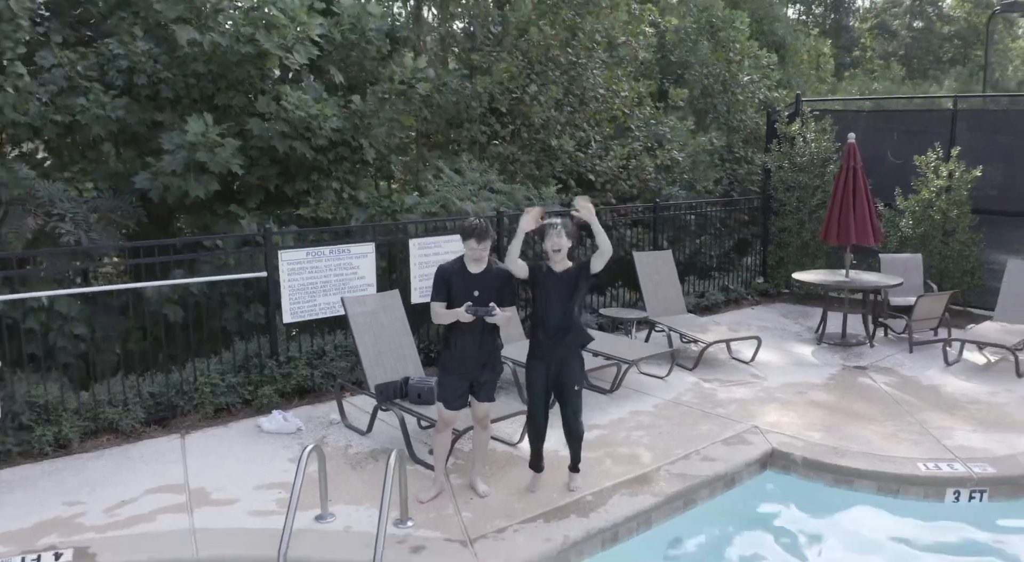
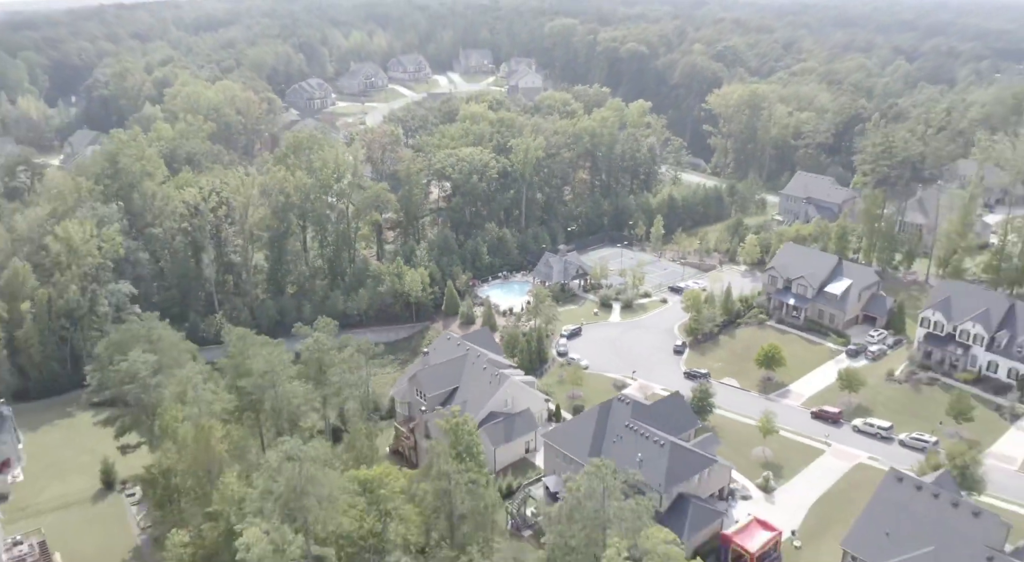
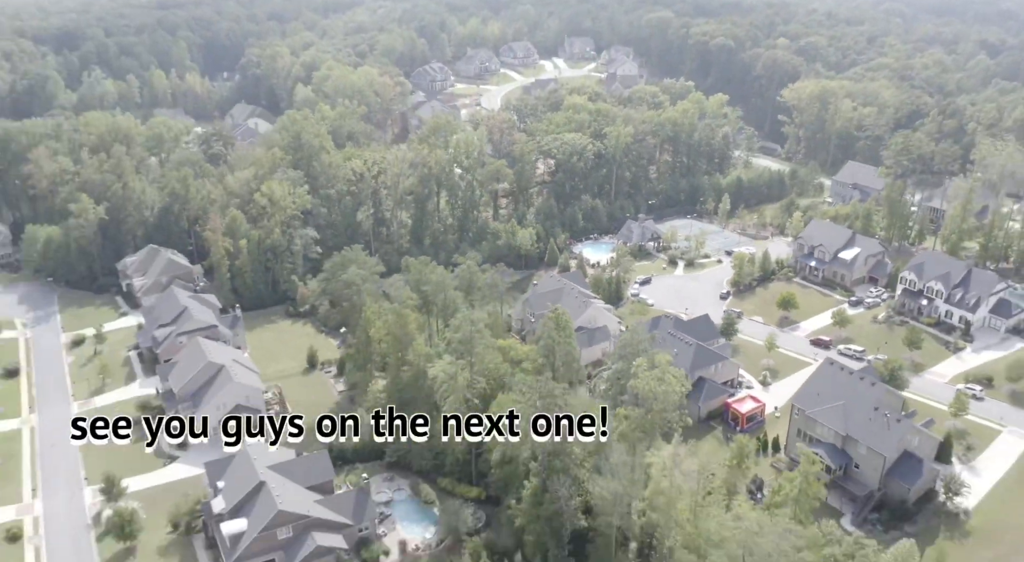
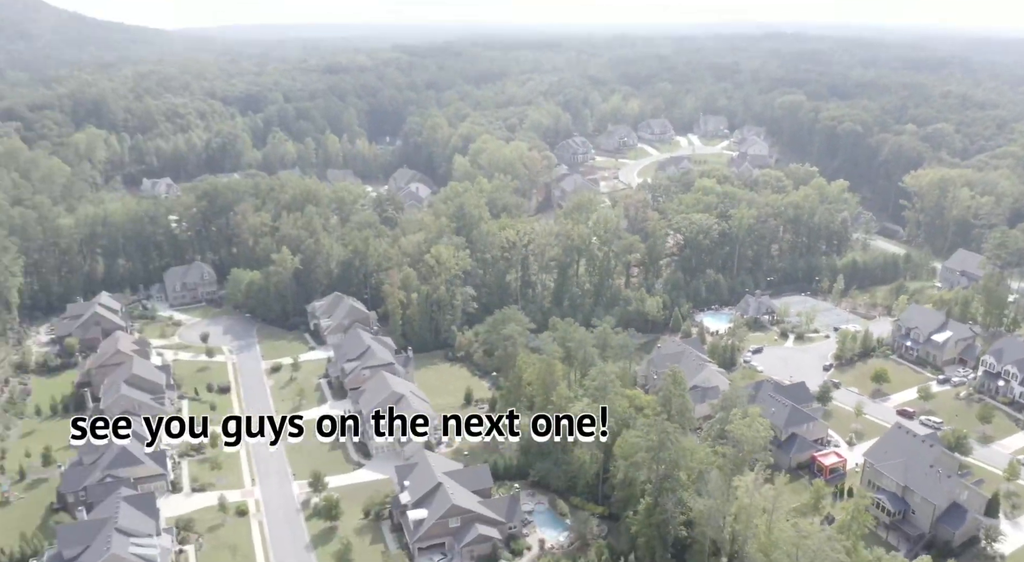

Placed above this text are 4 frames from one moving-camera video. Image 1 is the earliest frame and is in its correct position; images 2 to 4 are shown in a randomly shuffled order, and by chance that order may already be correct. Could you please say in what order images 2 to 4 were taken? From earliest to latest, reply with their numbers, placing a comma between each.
2, 3, 4
